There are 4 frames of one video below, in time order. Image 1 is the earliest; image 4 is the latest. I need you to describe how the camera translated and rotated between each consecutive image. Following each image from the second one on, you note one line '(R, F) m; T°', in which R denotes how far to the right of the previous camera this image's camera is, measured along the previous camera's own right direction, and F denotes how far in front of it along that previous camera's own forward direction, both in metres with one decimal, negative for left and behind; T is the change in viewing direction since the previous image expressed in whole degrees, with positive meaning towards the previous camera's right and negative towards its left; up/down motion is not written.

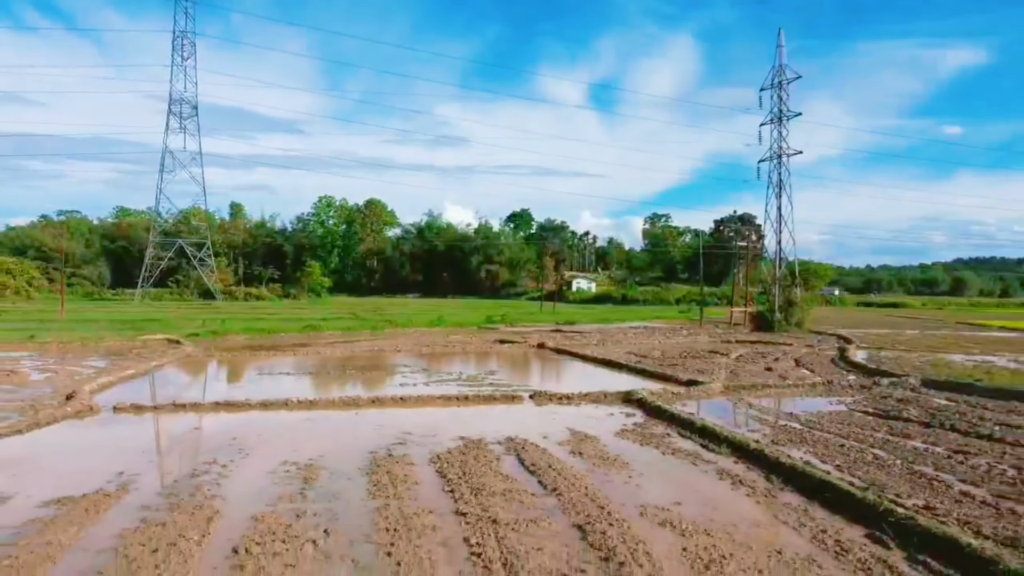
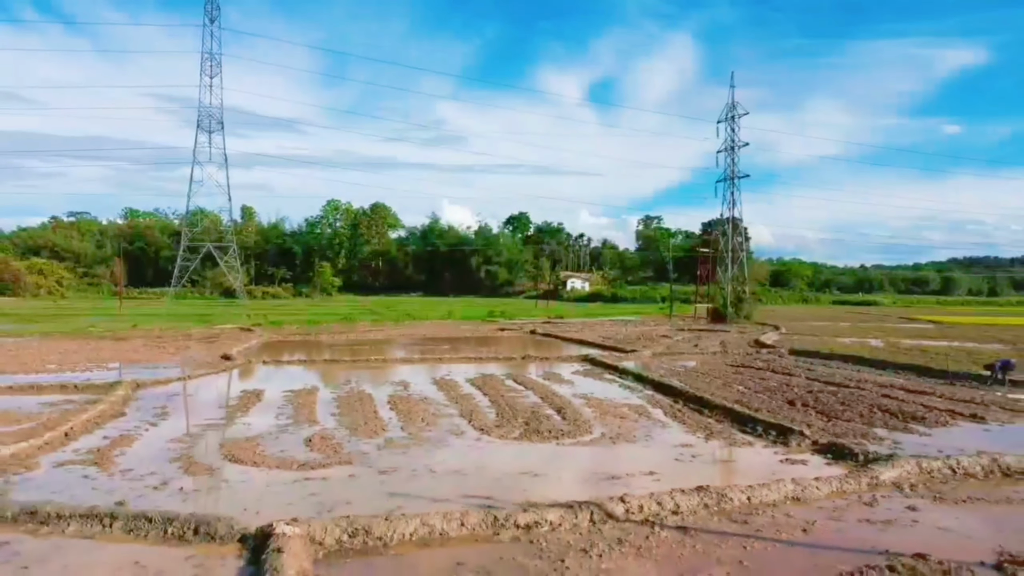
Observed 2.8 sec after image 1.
(0.0, -8.4) m; 0°
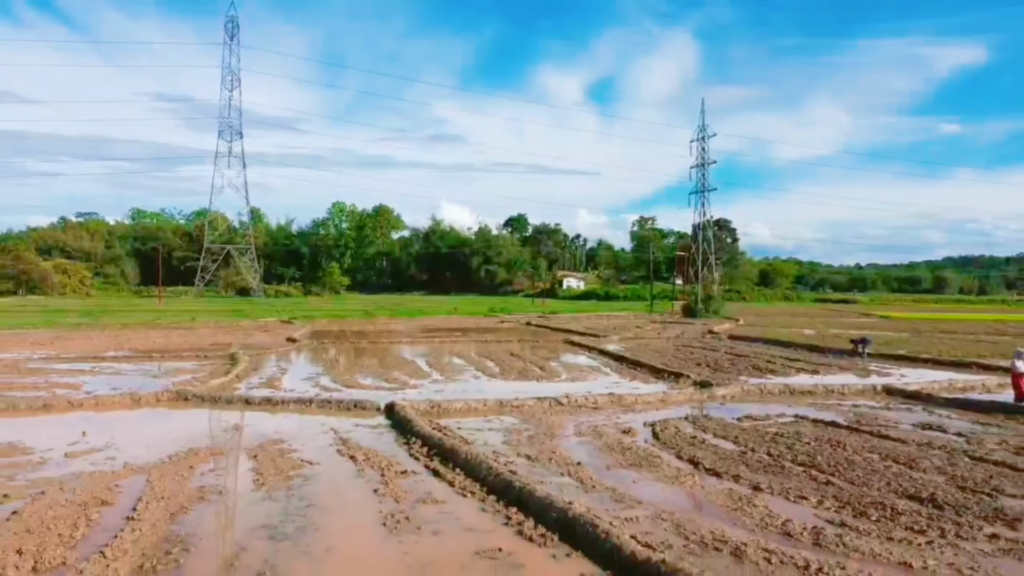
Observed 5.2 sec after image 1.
(0.0, -7.2) m; 0°
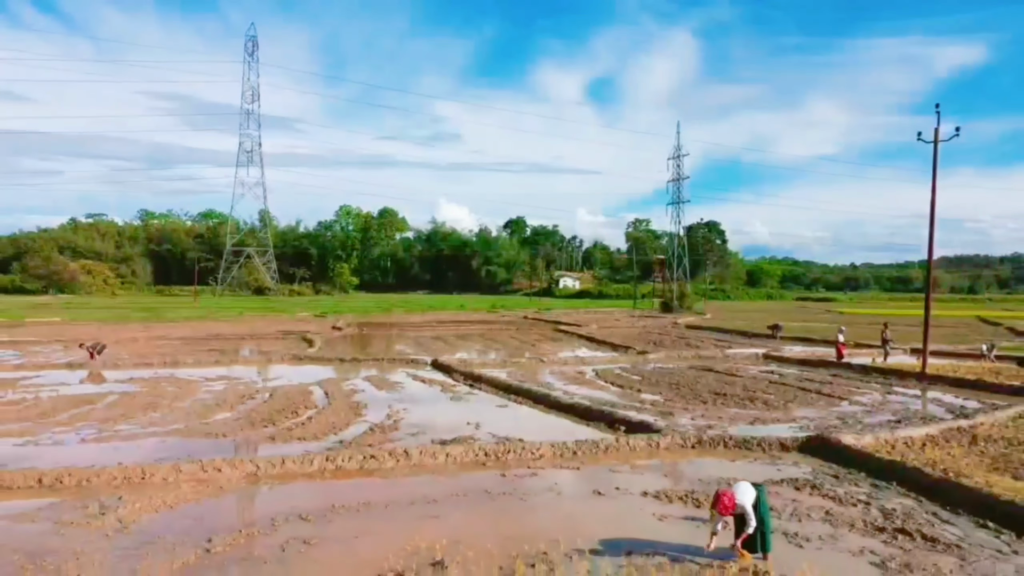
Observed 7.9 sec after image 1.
(0.0, -8.0) m; 0°
